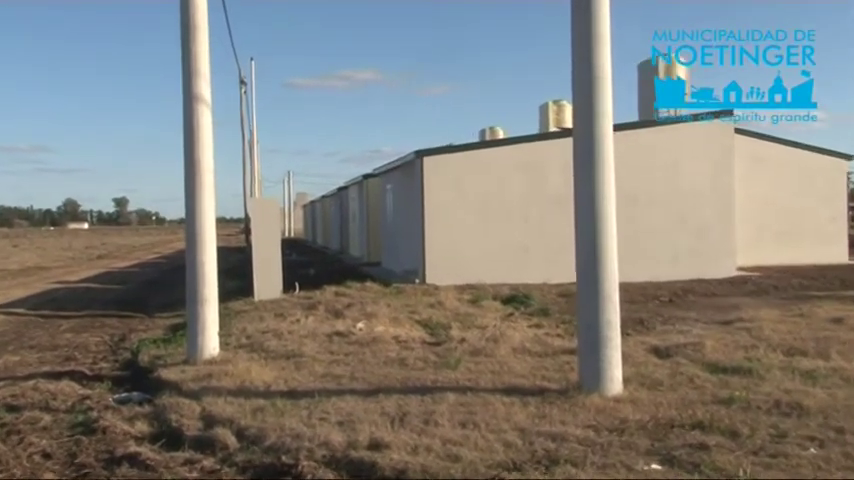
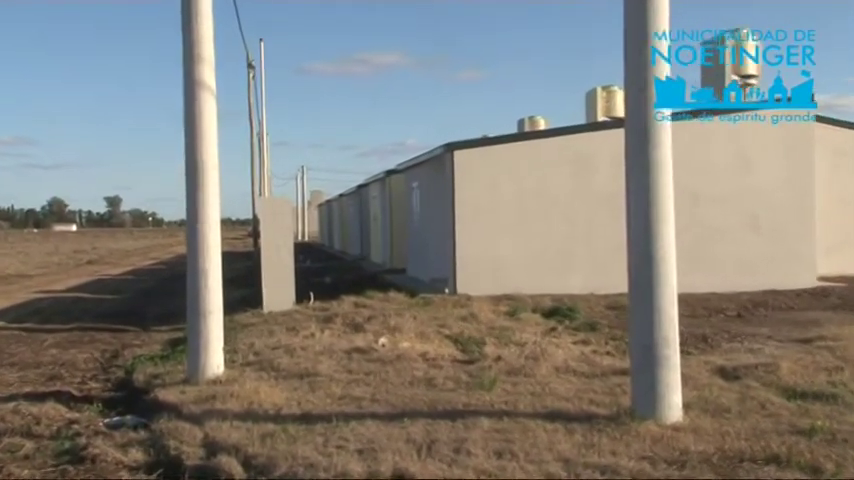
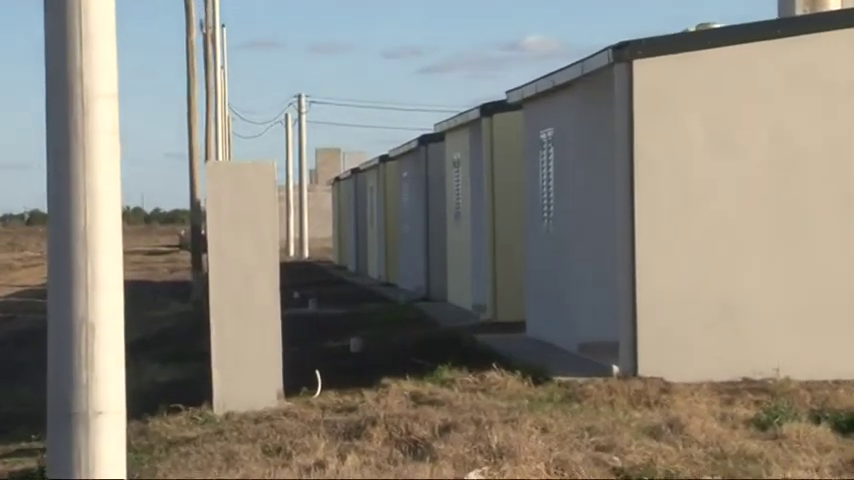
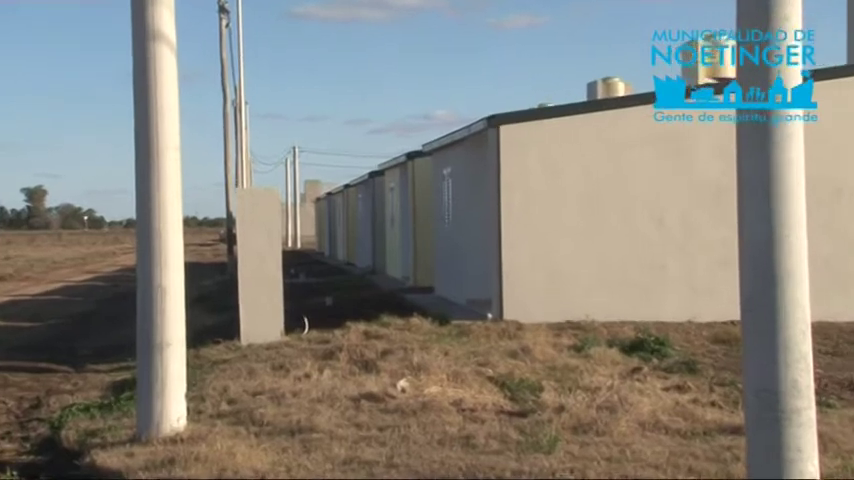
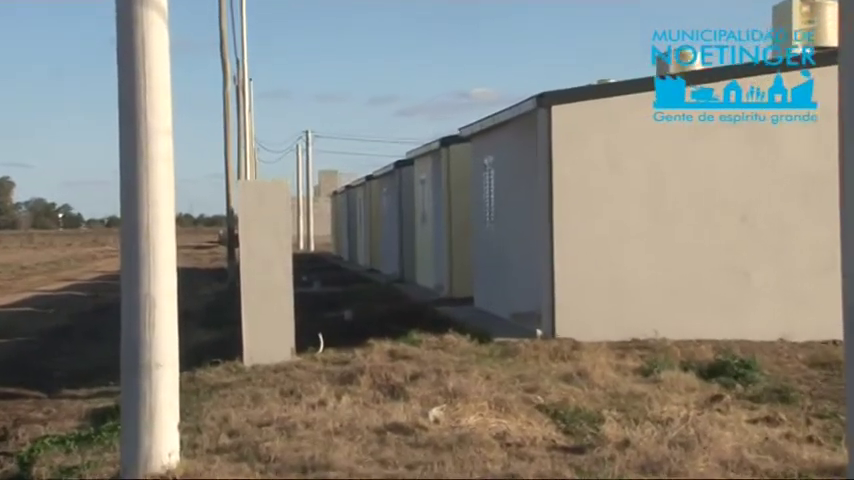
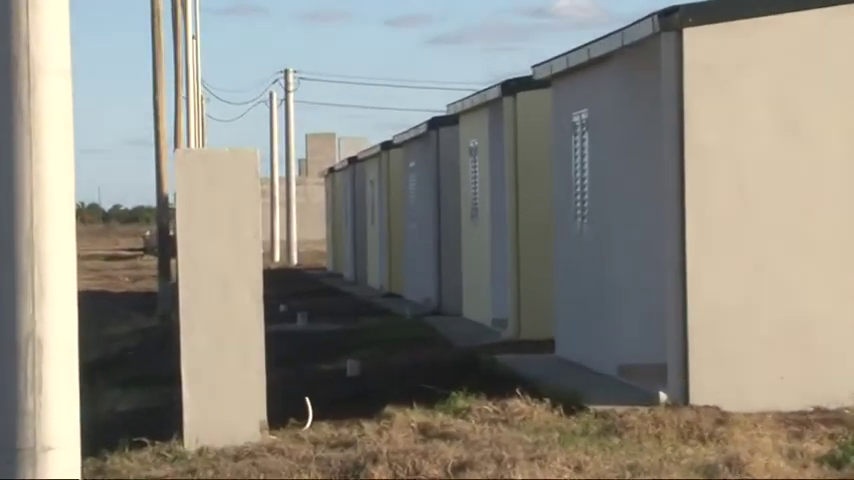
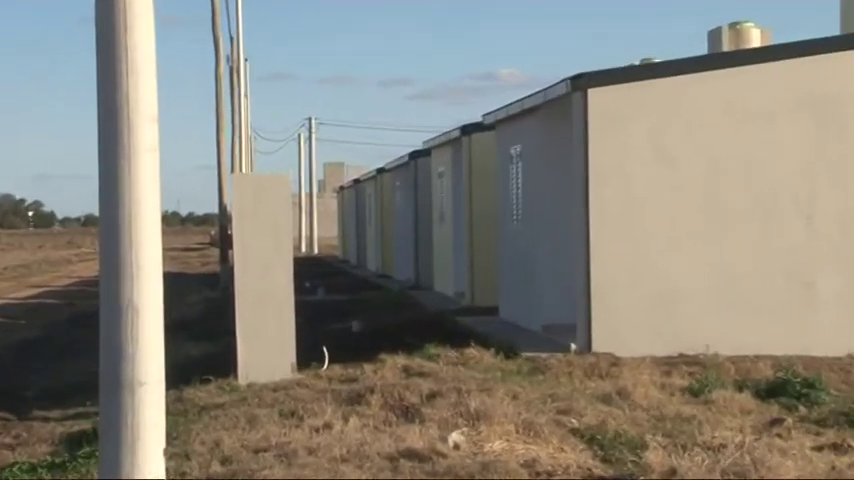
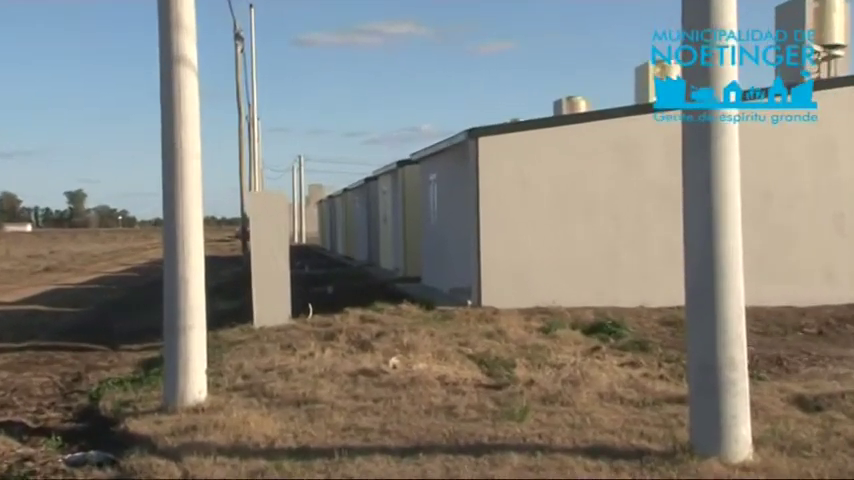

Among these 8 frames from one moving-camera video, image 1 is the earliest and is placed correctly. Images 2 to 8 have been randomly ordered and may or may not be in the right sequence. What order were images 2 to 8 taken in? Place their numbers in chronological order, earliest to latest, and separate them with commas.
2, 8, 4, 5, 7, 3, 6
